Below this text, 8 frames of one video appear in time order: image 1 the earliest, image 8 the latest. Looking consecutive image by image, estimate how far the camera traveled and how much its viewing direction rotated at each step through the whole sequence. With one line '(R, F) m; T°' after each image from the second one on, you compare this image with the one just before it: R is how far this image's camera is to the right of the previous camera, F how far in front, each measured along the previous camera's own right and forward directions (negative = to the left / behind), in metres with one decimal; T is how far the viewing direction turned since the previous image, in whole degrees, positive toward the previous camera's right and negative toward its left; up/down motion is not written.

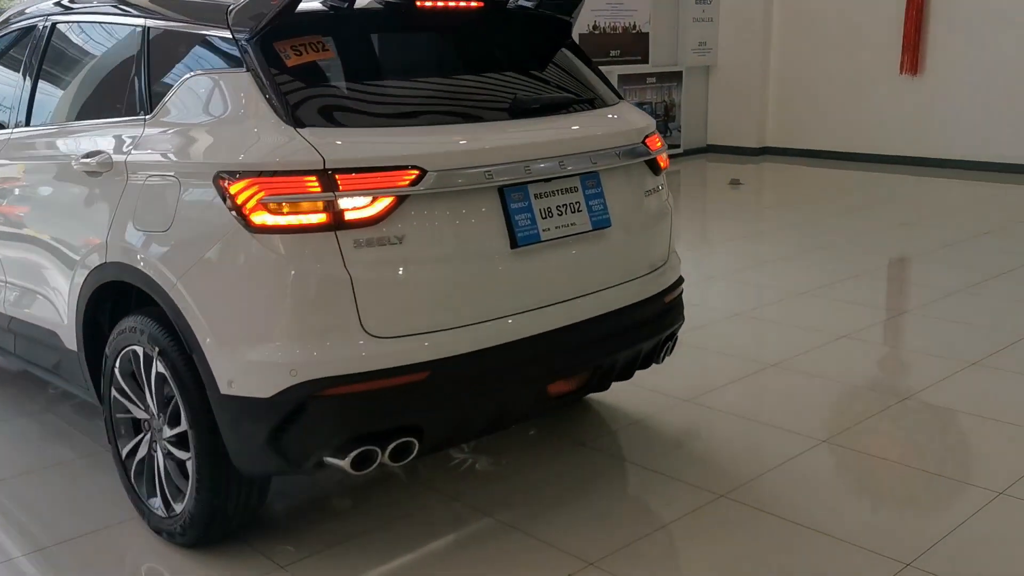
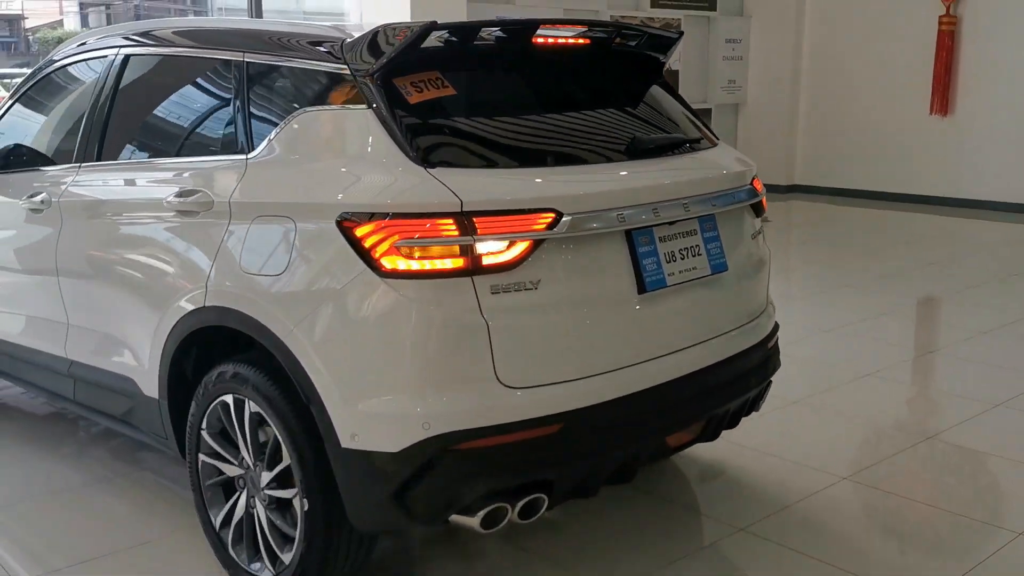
(-0.3, +0.1) m; +1°
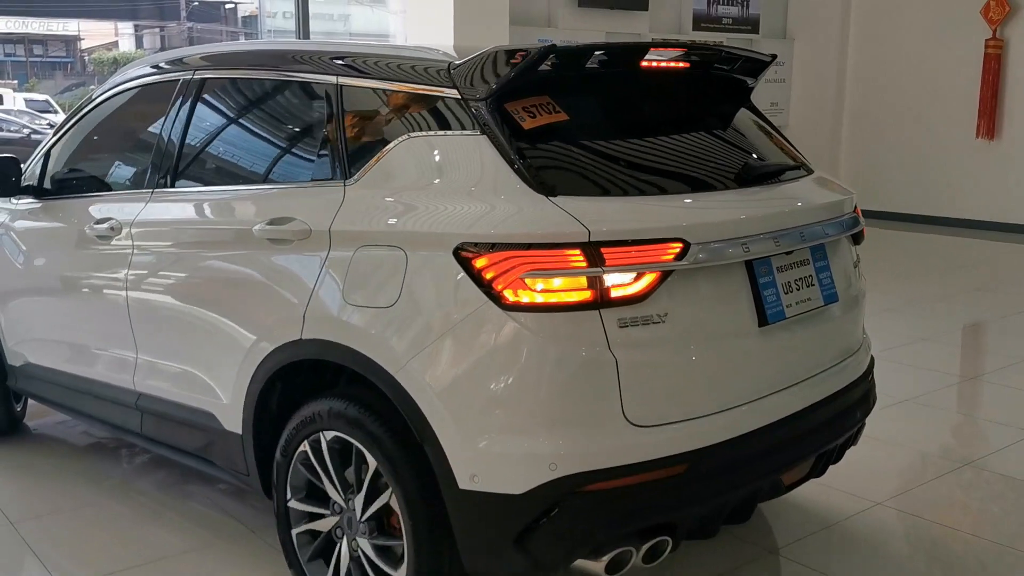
(-0.2, +0.1) m; 0°
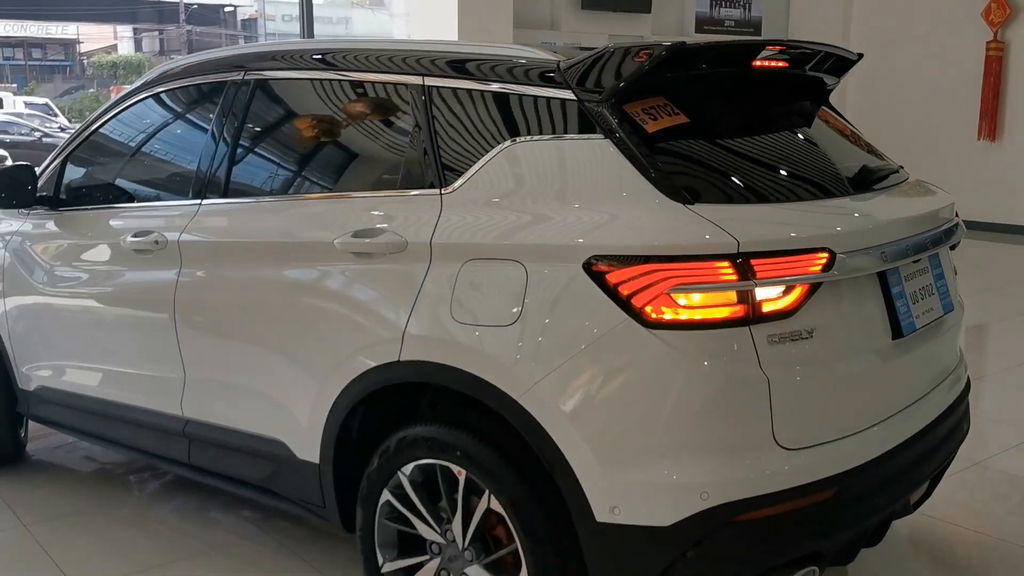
(-0.3, +0.1) m; +3°
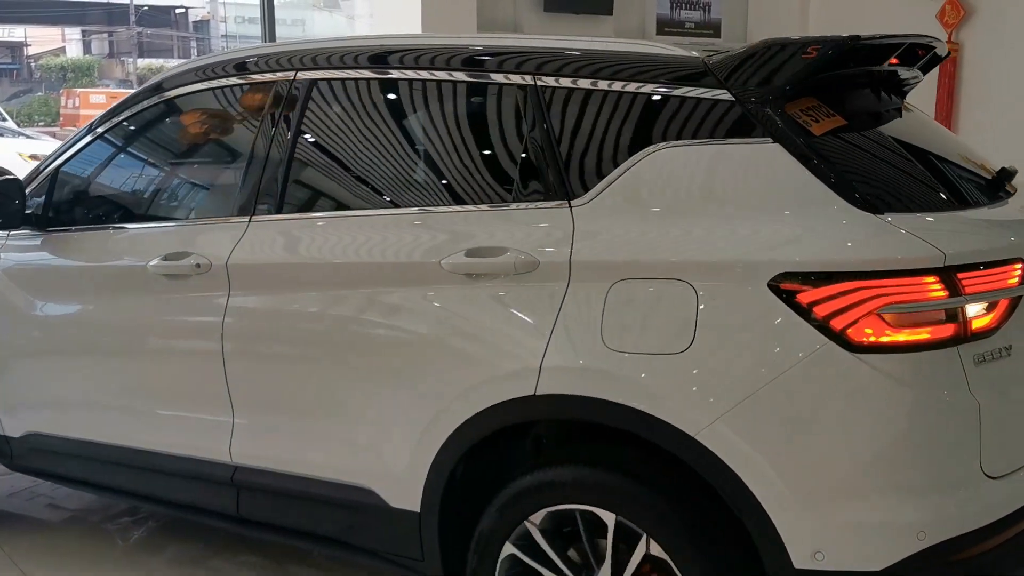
(-0.4, +0.2) m; +6°
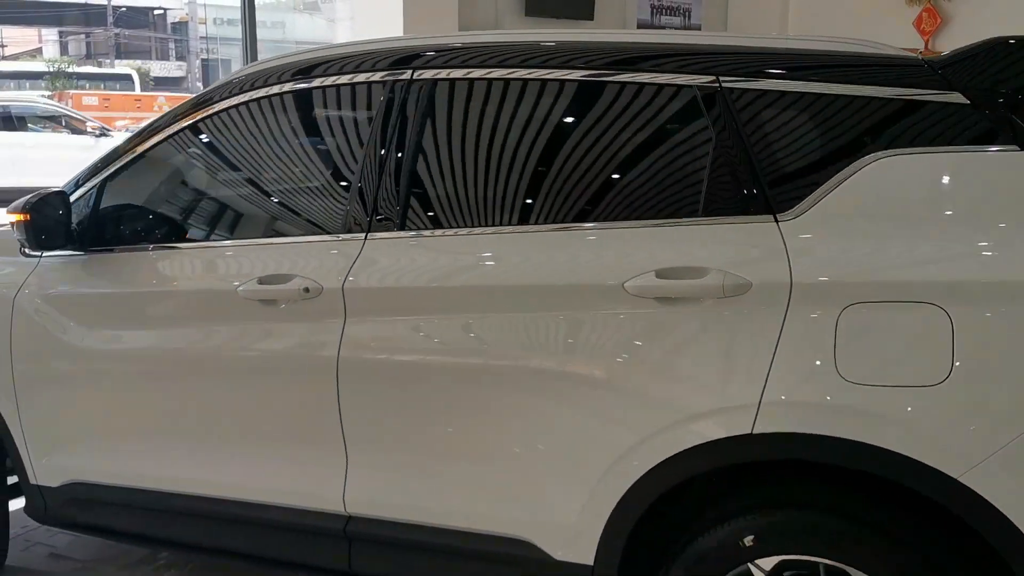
(-0.4, +0.2) m; +5°
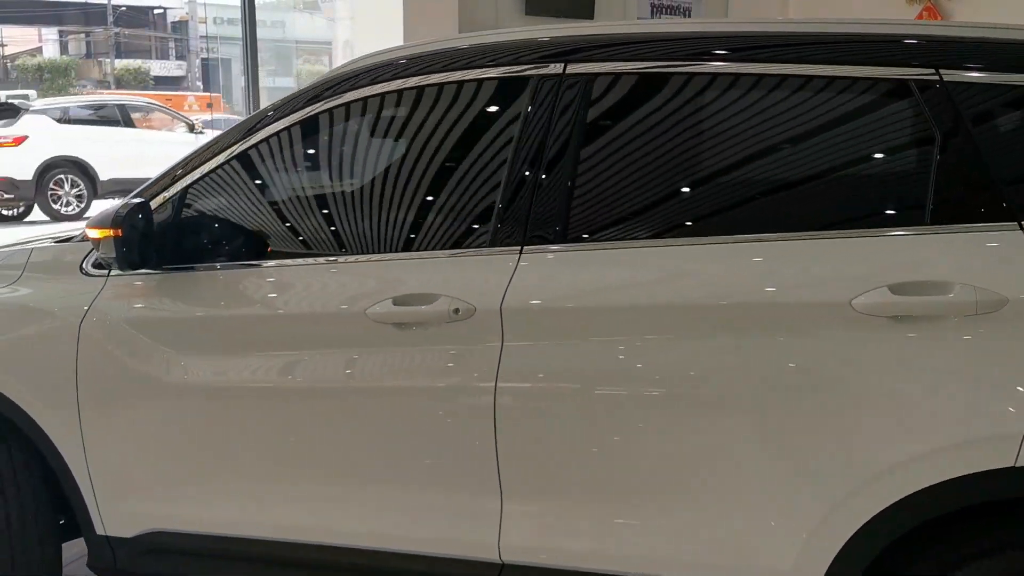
(-0.4, +0.2) m; +4°
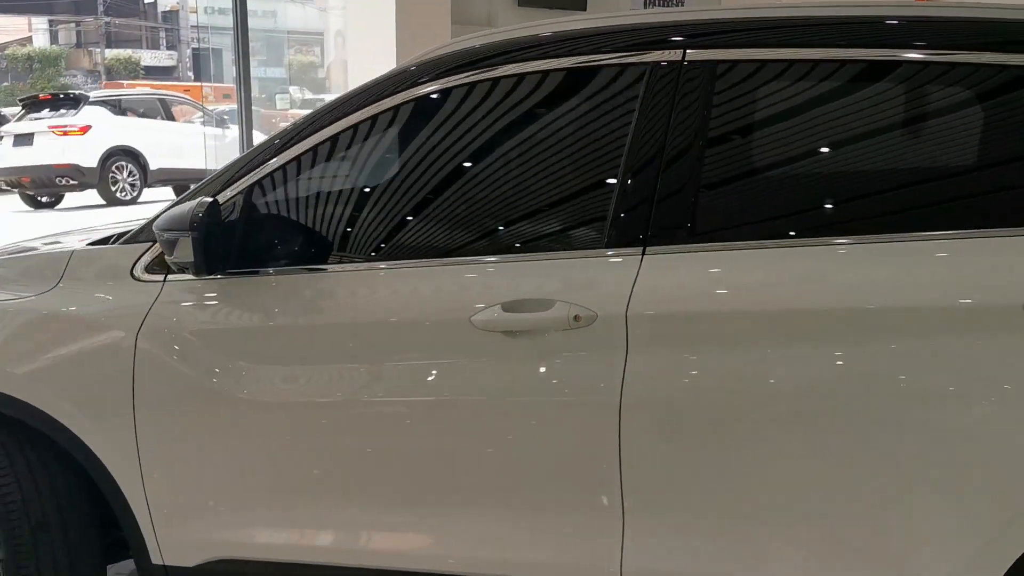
(-0.3, +0.1) m; +3°
